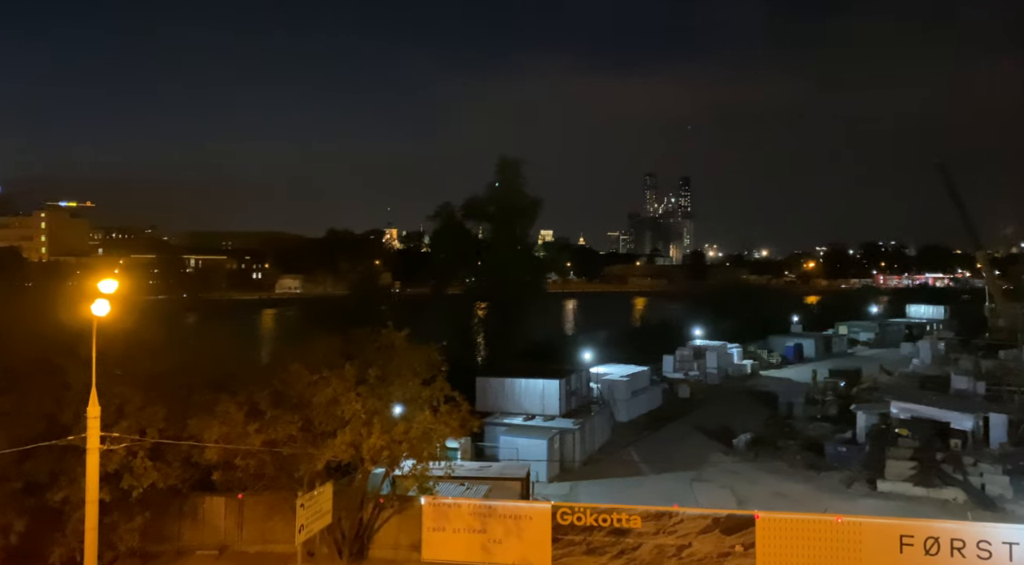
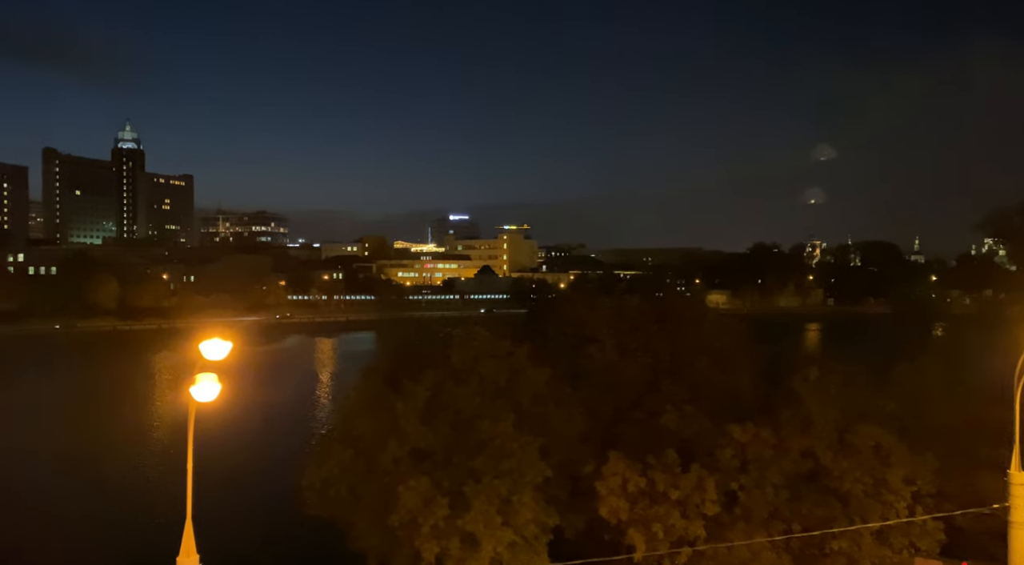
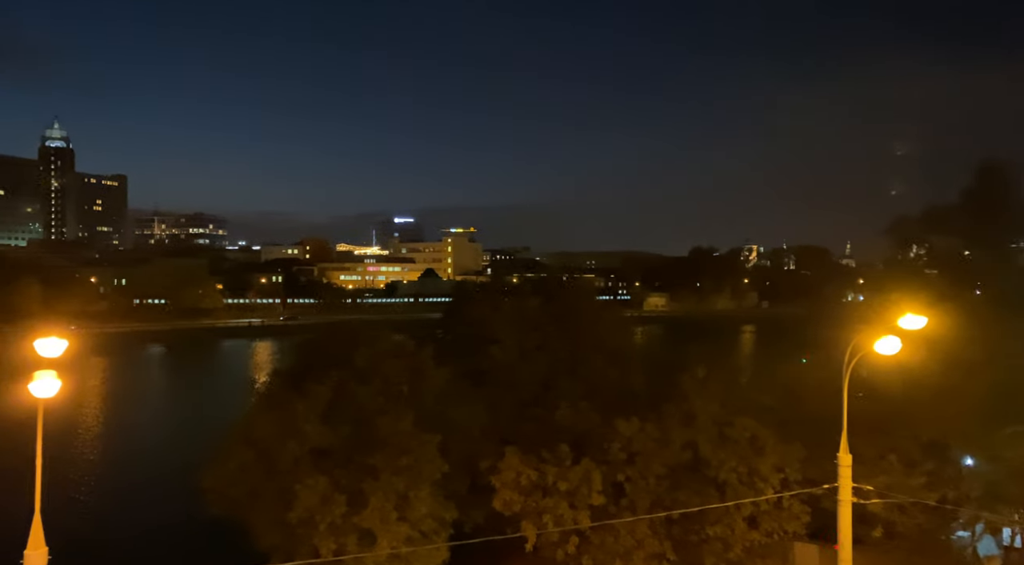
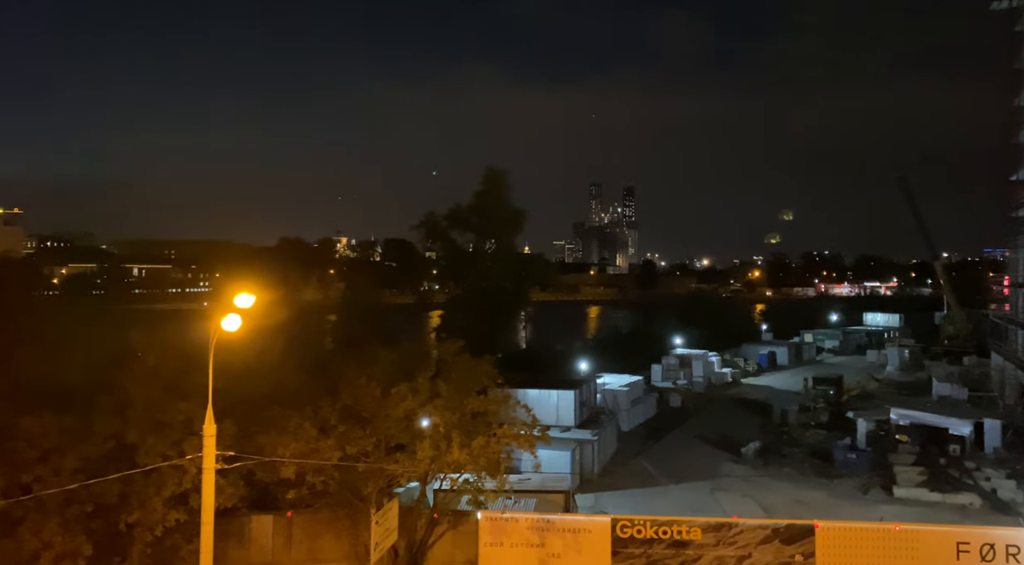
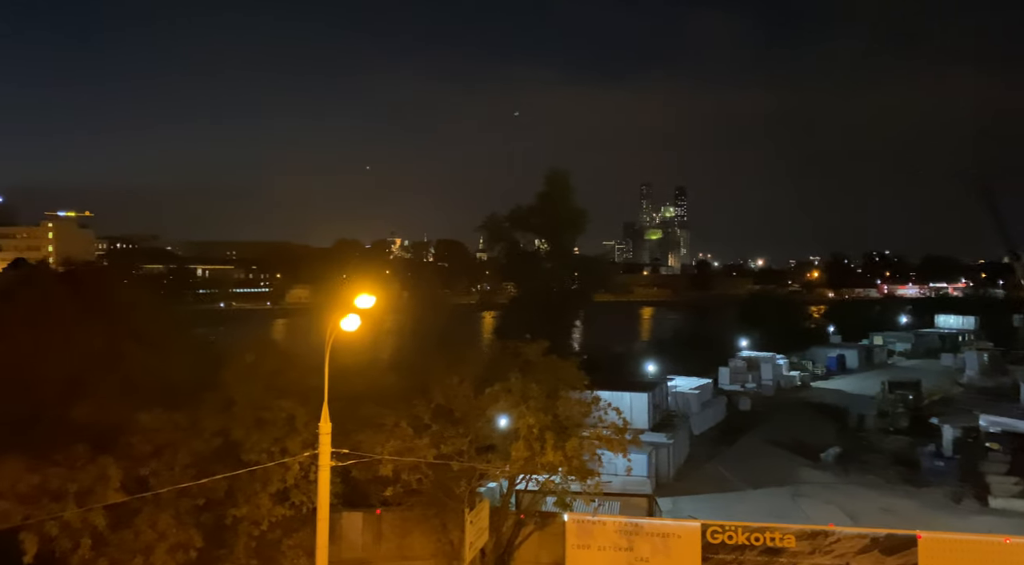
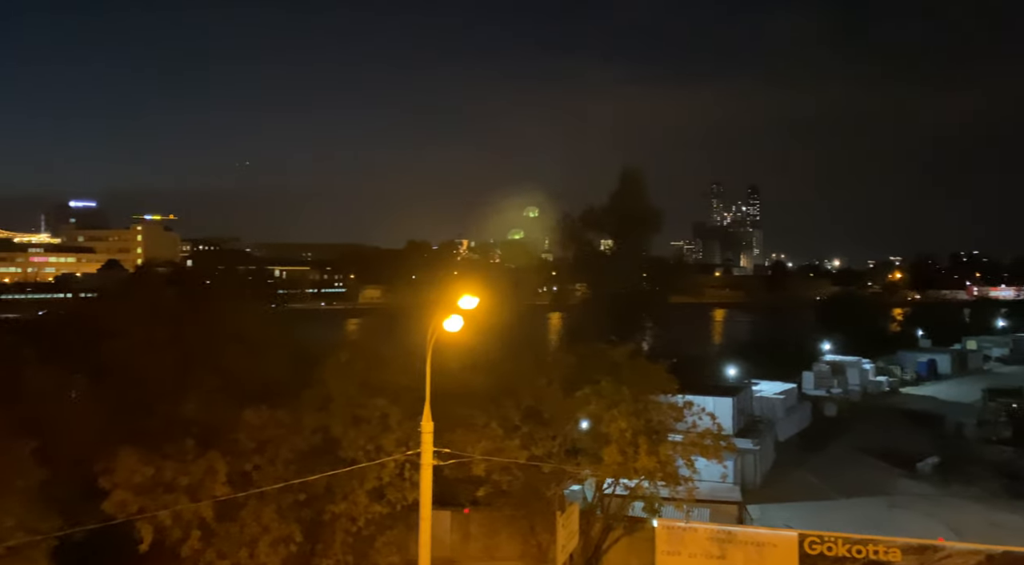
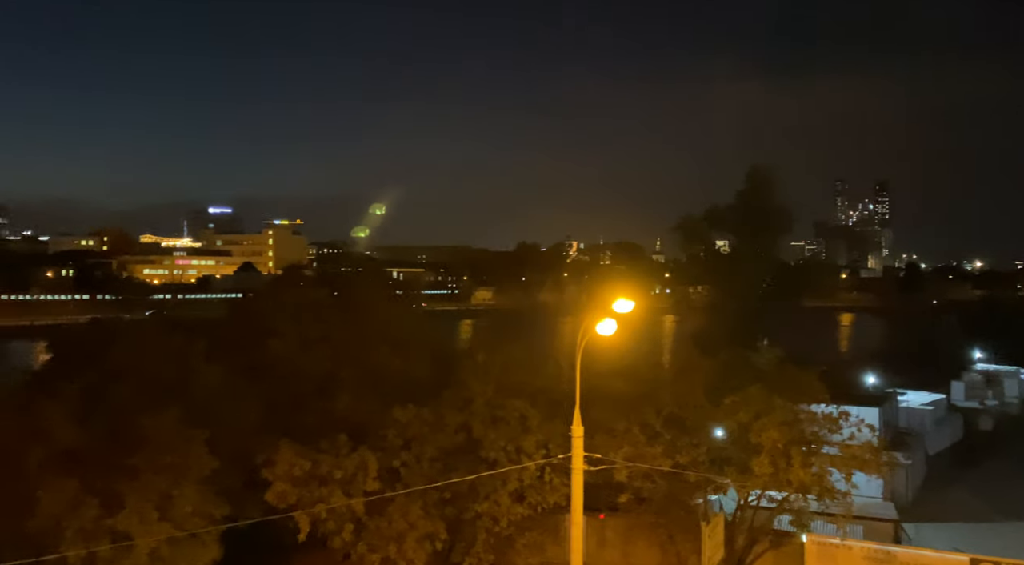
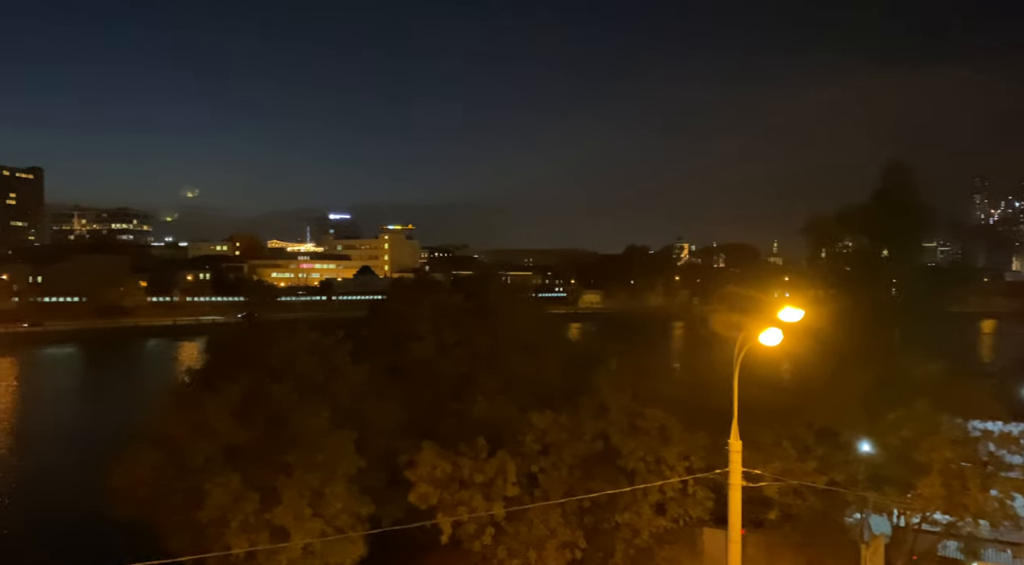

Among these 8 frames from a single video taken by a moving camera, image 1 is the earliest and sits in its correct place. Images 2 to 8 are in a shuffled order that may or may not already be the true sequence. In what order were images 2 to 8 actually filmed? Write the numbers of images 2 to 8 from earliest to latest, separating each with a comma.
4, 5, 6, 7, 8, 3, 2
